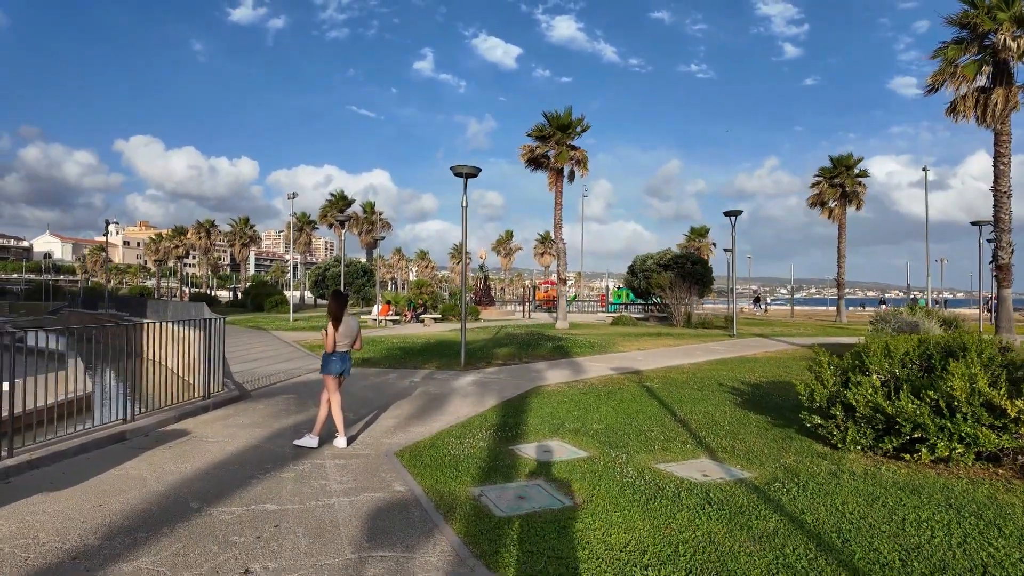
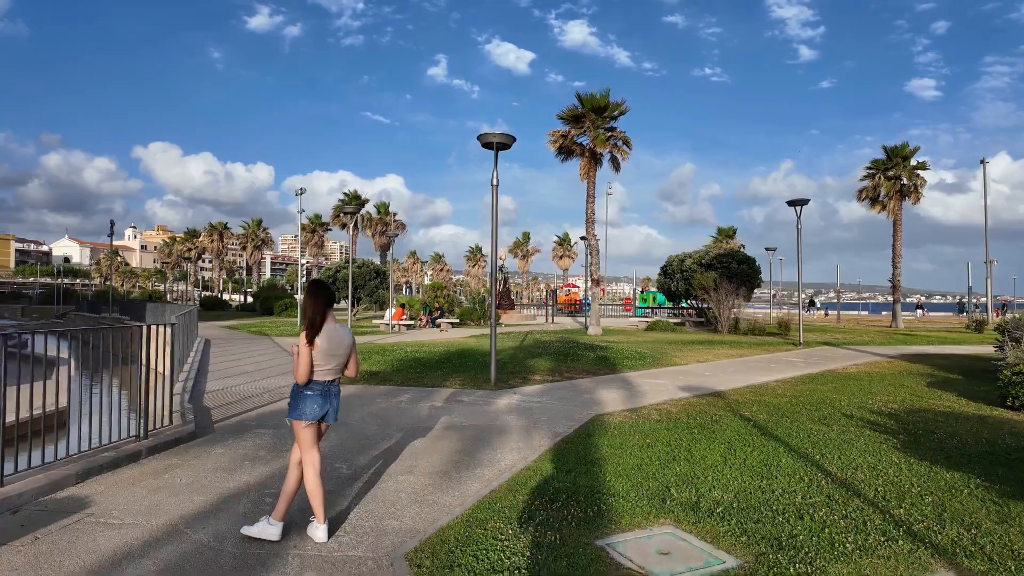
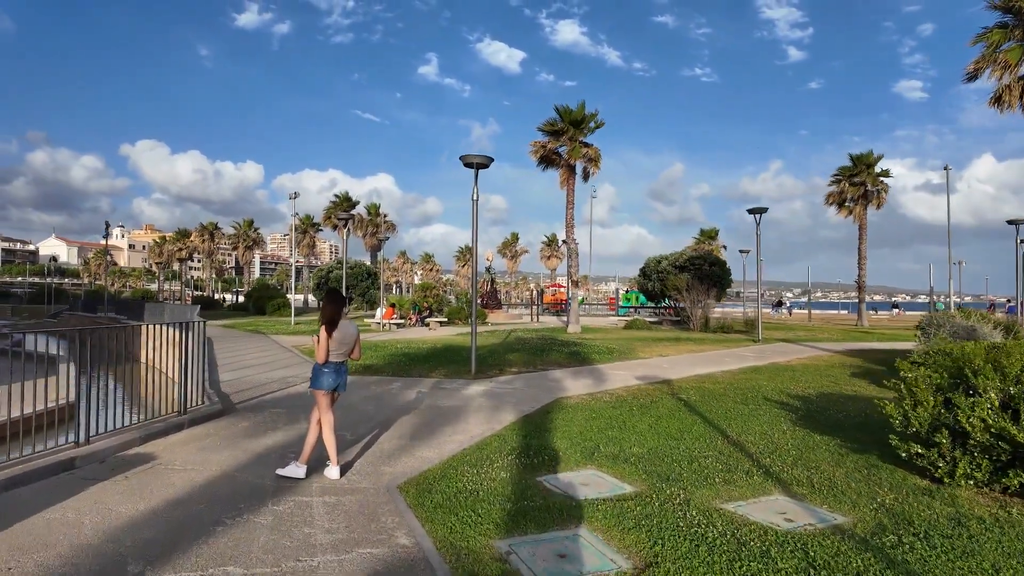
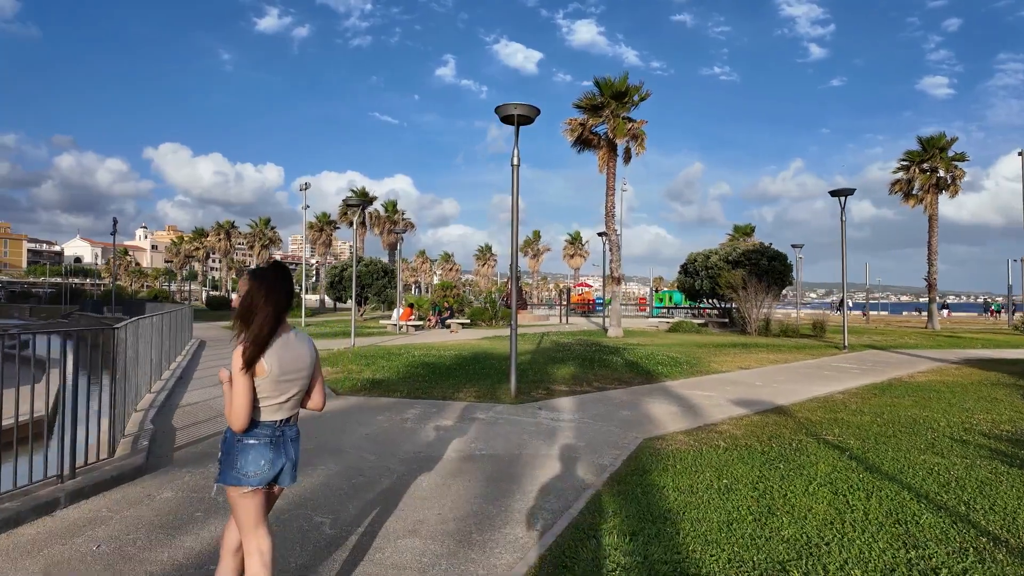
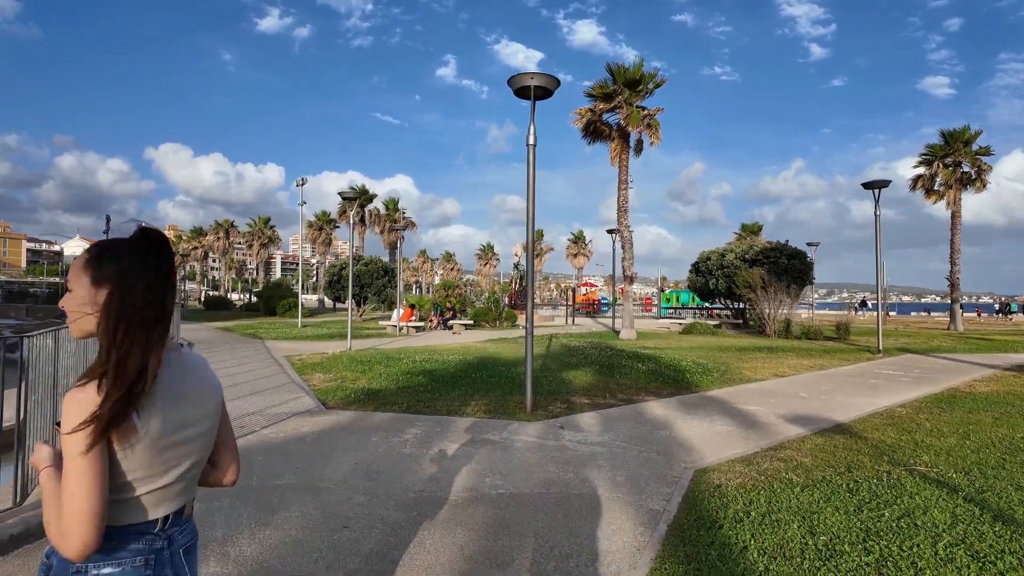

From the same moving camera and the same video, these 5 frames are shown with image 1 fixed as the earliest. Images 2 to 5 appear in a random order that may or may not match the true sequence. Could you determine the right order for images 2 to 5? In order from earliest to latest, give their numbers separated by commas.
3, 2, 4, 5
